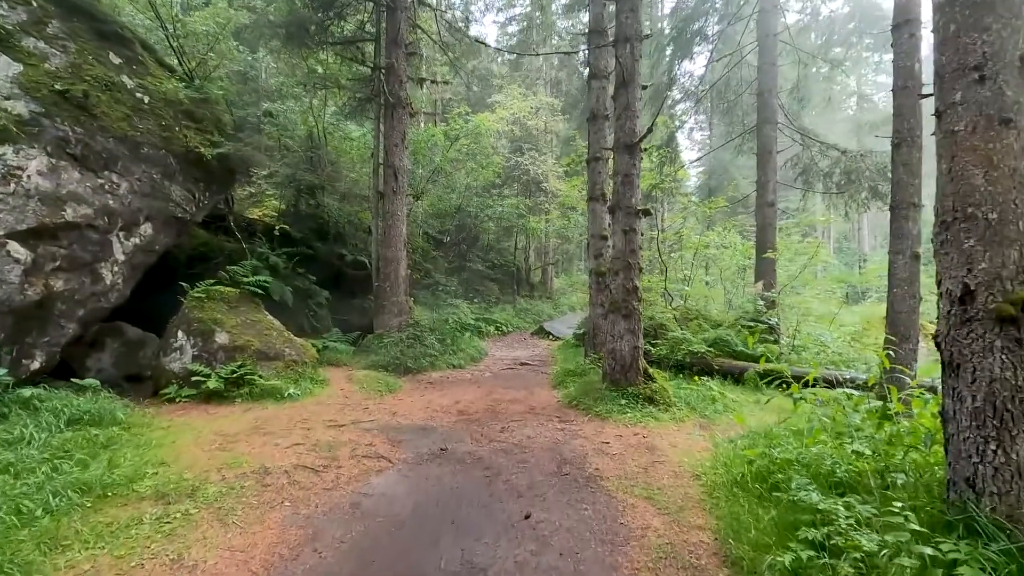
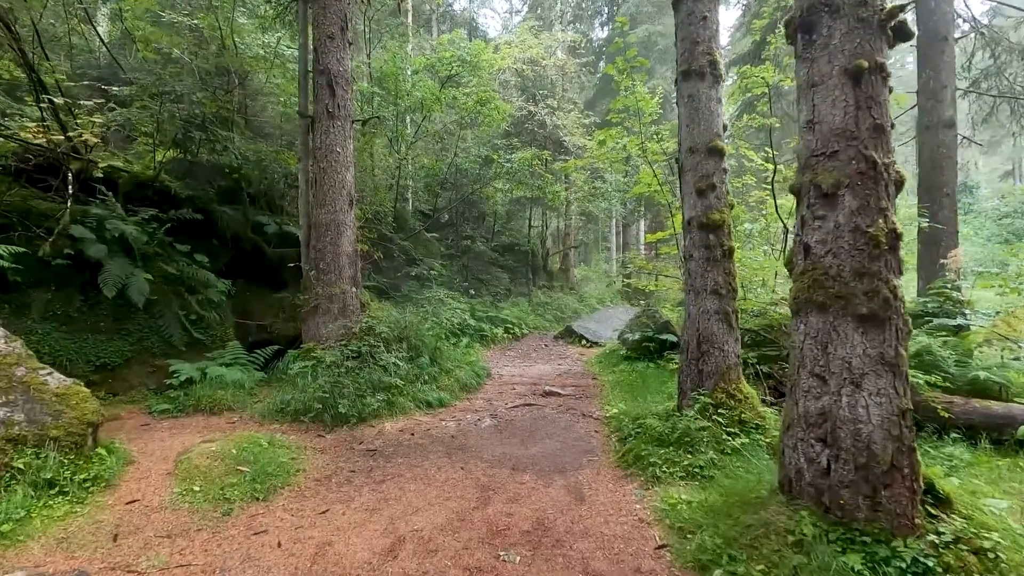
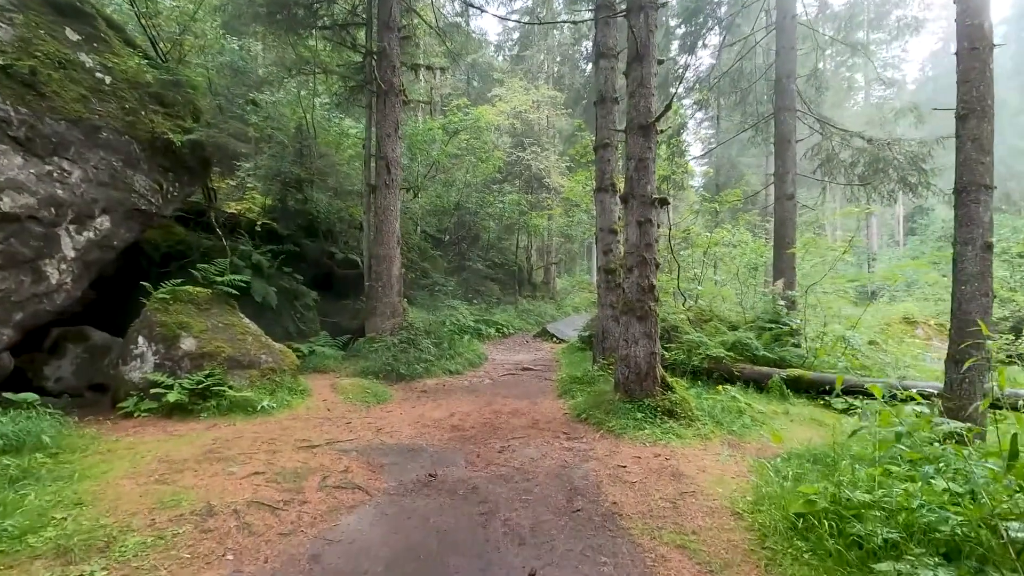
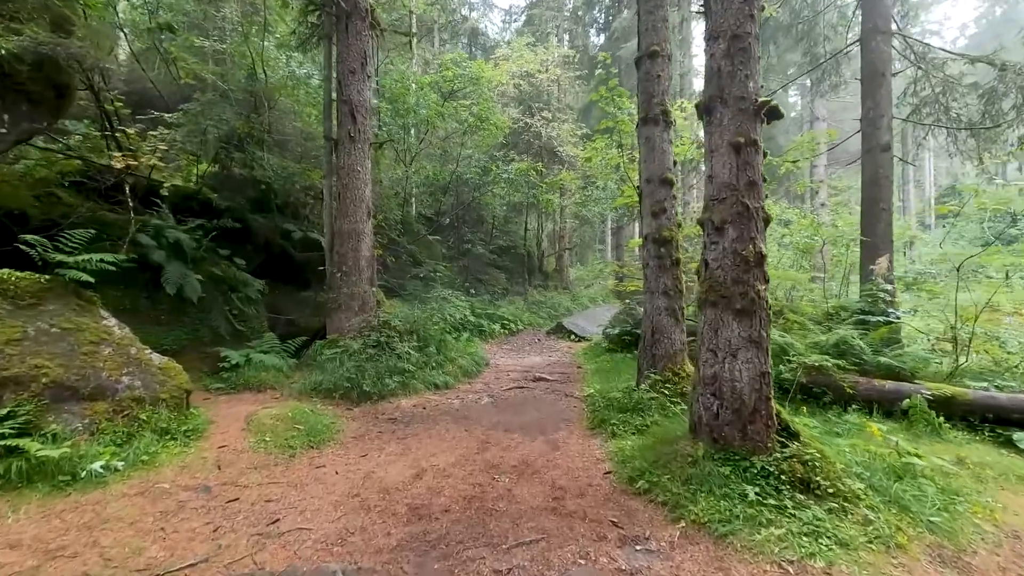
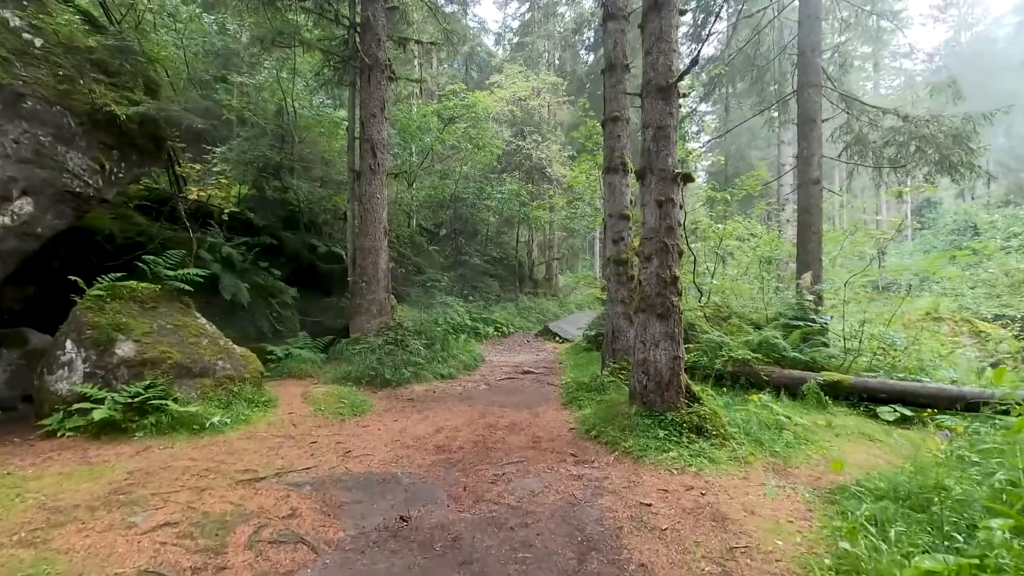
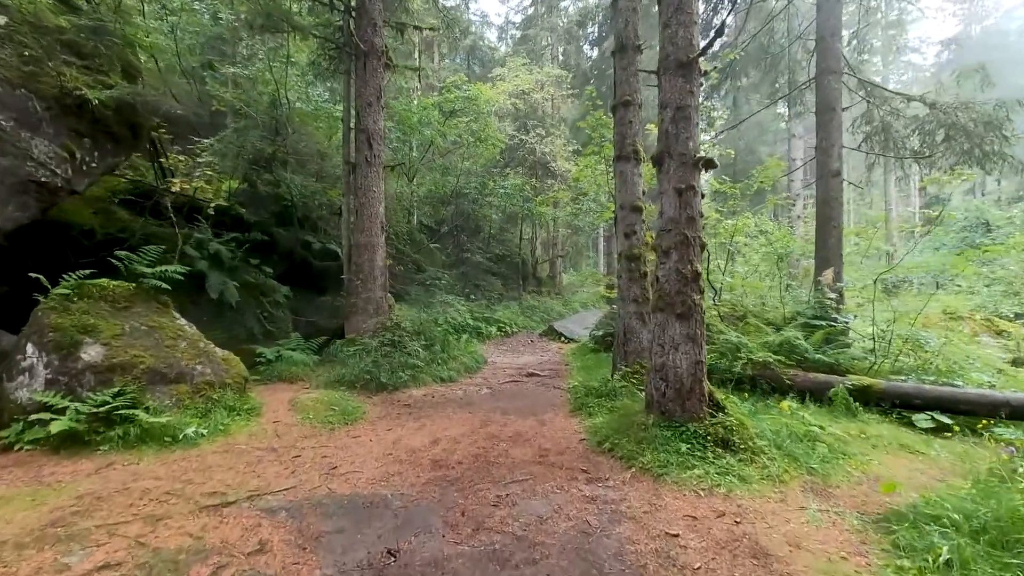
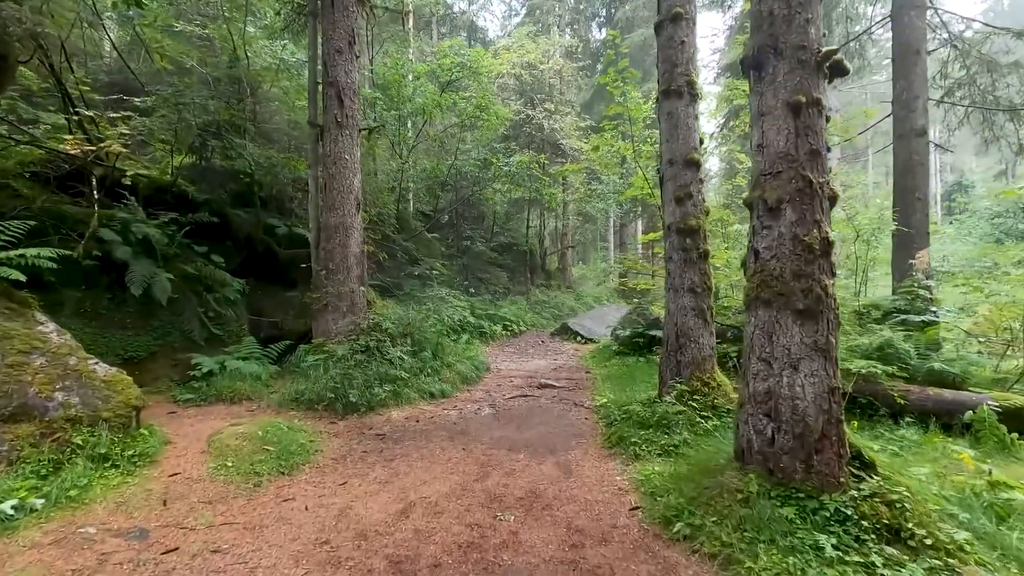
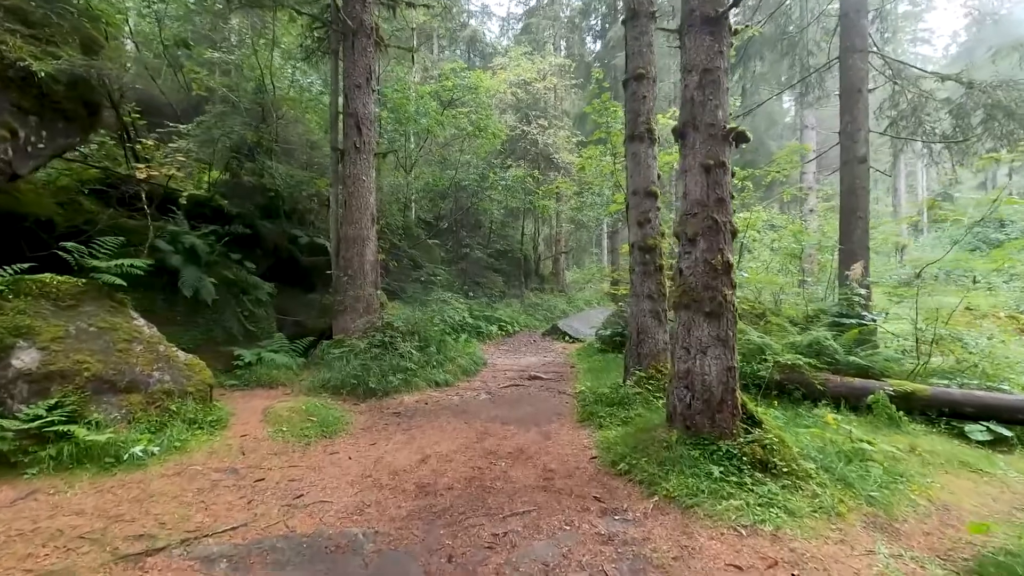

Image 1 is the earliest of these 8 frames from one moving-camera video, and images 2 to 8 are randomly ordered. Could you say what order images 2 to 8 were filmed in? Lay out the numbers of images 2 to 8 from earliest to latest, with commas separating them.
3, 5, 6, 8, 4, 7, 2
